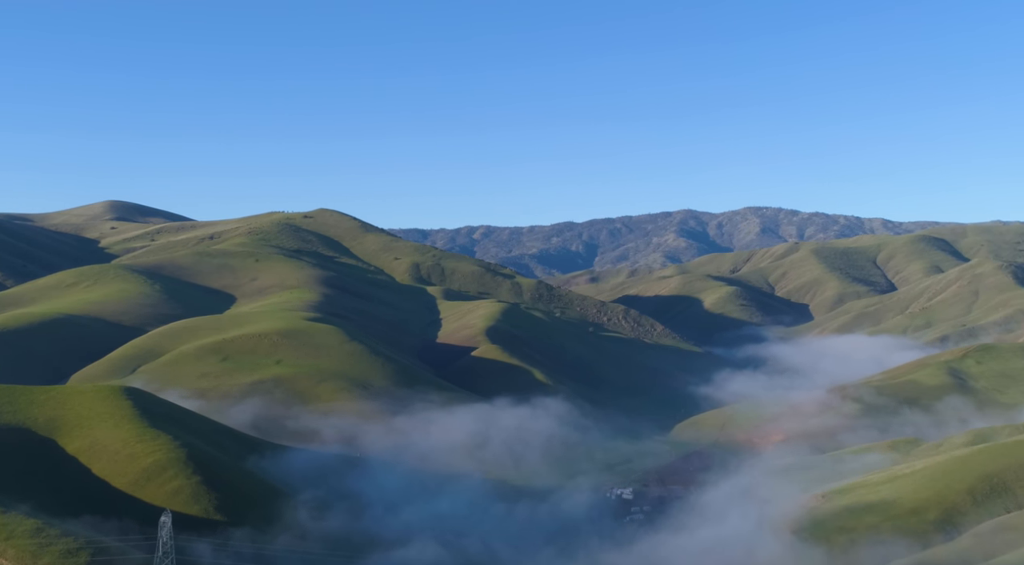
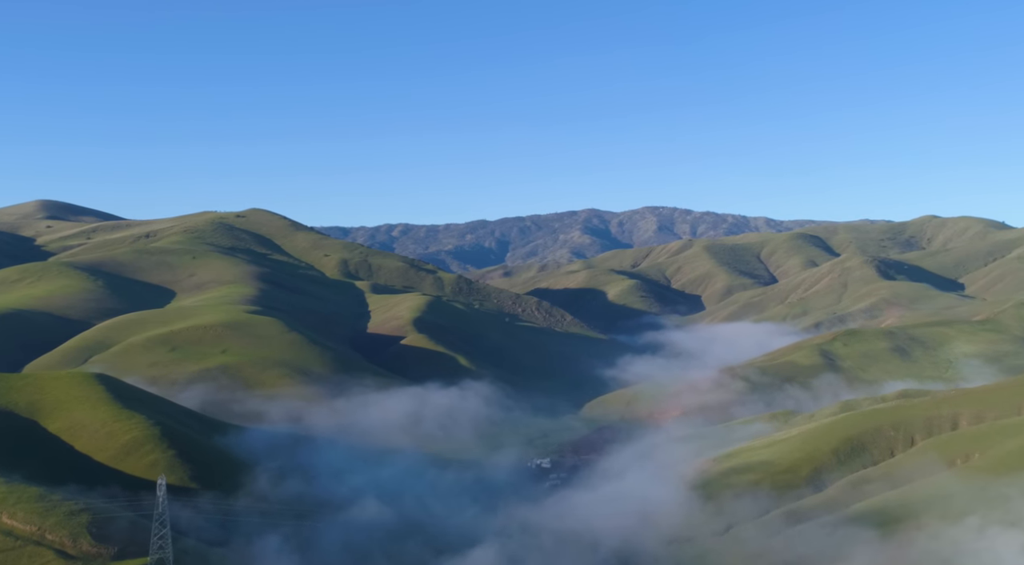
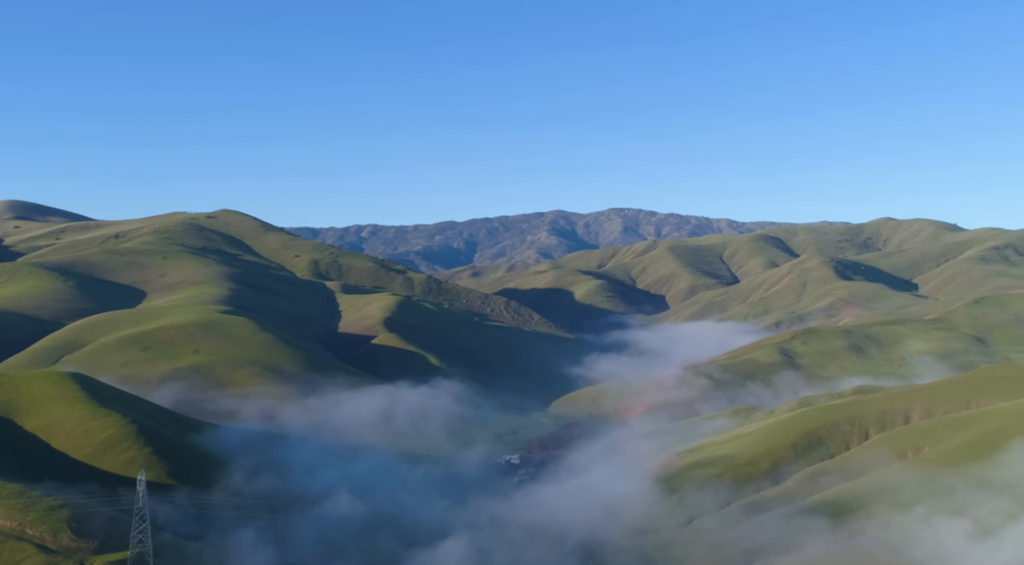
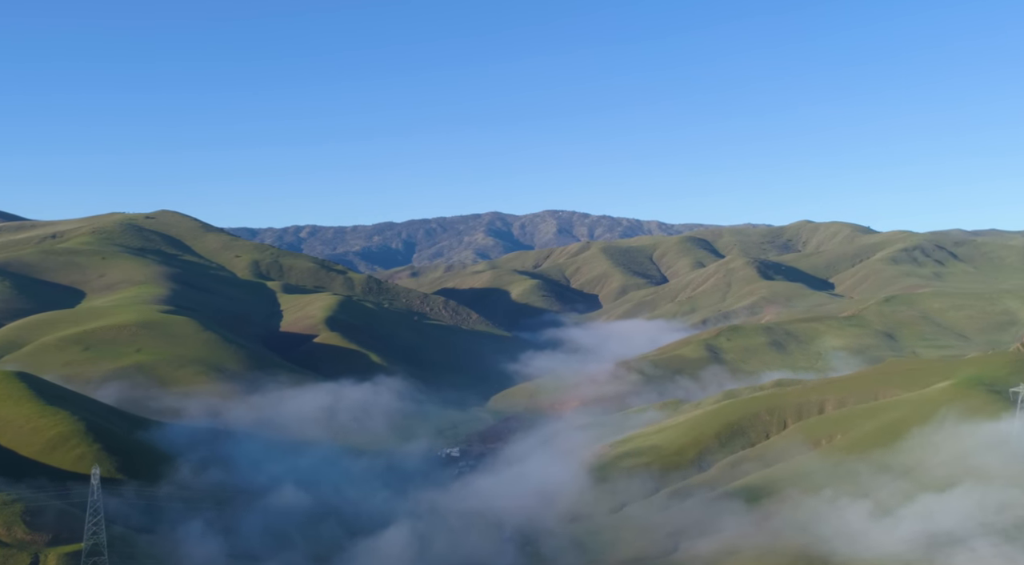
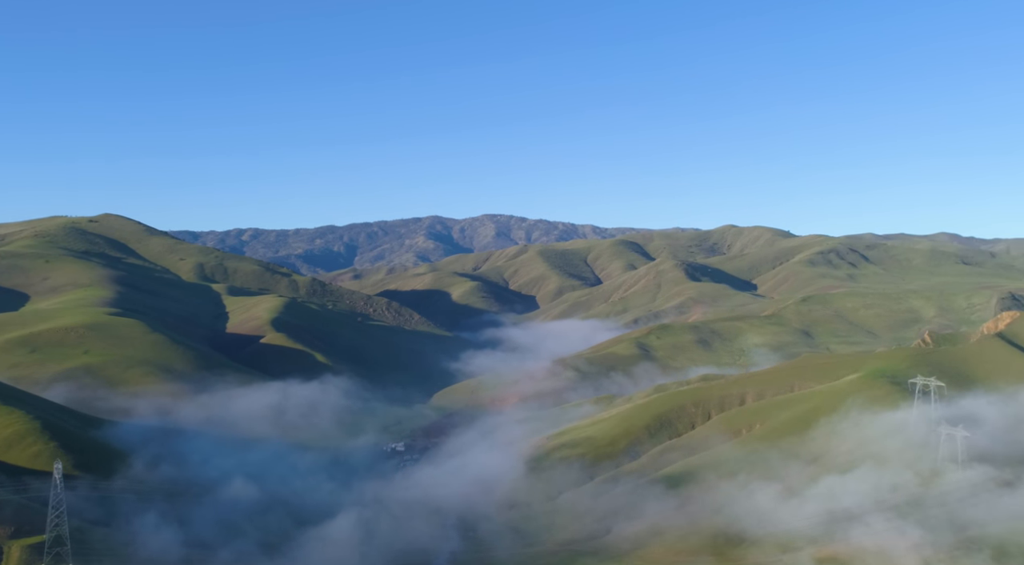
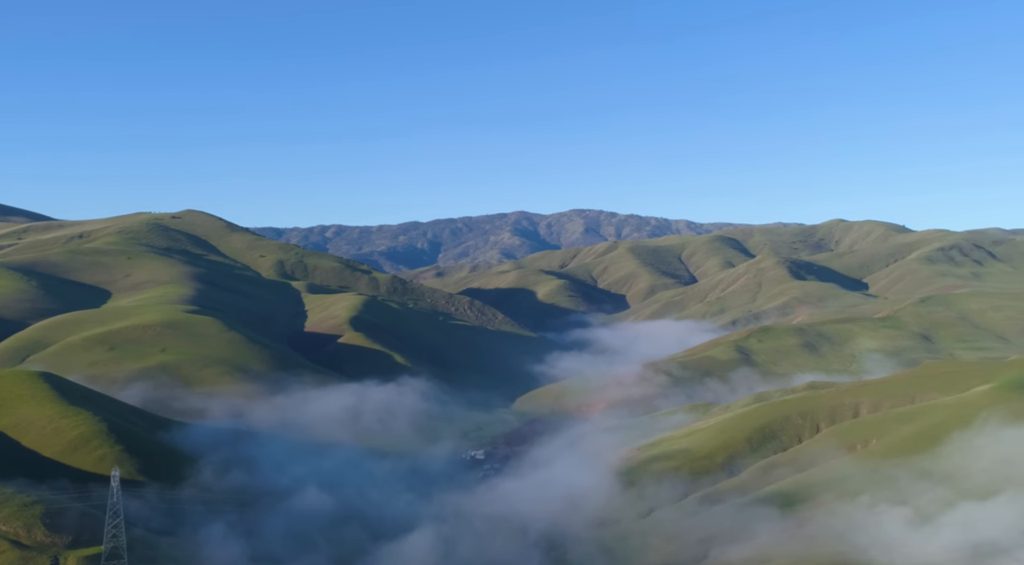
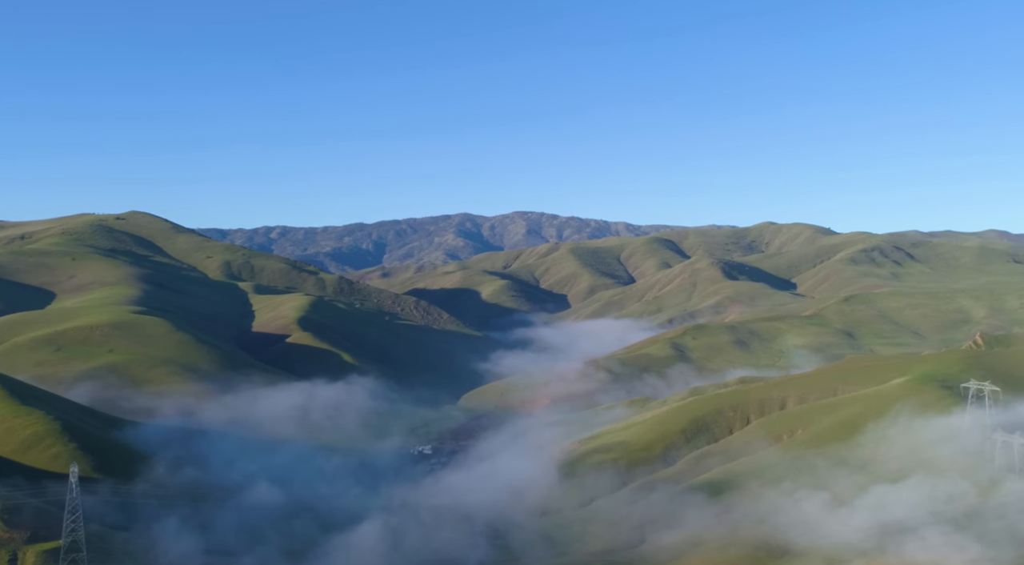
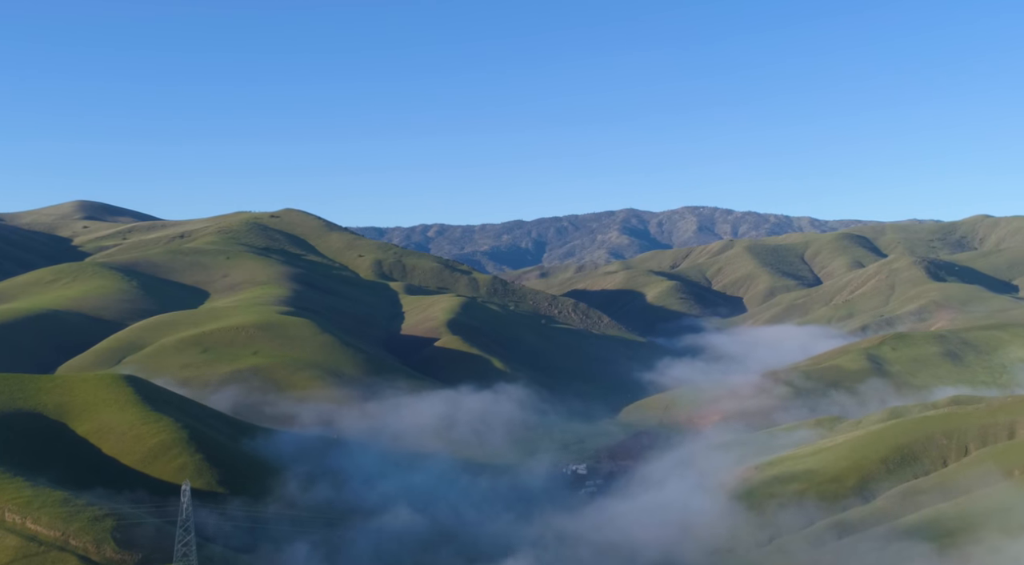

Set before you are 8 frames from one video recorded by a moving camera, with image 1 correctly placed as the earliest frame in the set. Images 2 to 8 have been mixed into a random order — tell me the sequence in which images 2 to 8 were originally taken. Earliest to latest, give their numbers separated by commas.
8, 2, 3, 6, 4, 7, 5
